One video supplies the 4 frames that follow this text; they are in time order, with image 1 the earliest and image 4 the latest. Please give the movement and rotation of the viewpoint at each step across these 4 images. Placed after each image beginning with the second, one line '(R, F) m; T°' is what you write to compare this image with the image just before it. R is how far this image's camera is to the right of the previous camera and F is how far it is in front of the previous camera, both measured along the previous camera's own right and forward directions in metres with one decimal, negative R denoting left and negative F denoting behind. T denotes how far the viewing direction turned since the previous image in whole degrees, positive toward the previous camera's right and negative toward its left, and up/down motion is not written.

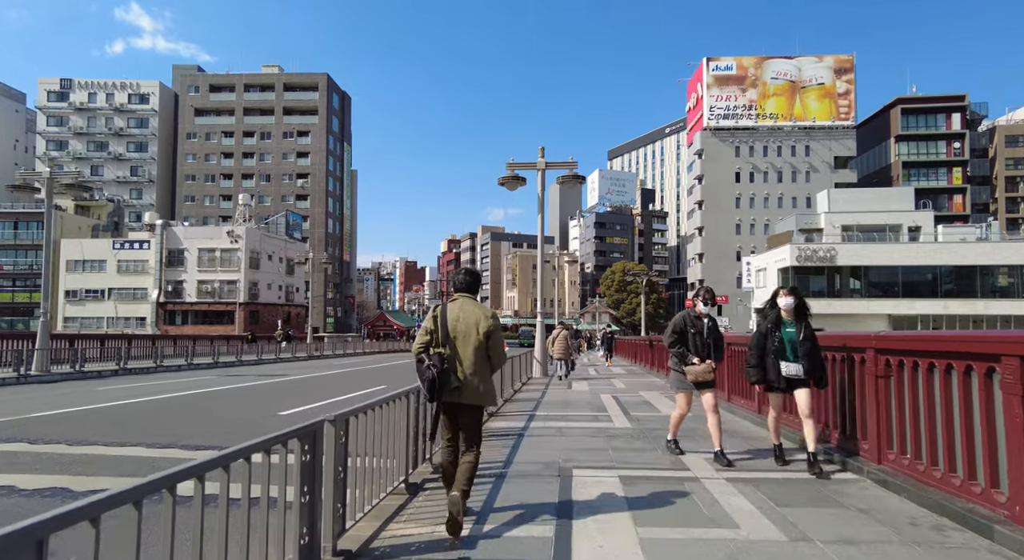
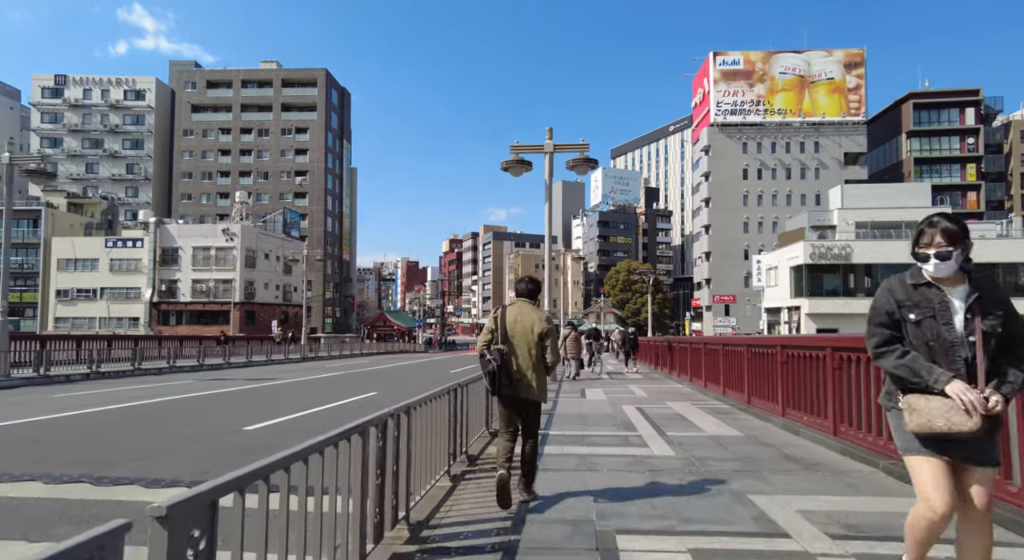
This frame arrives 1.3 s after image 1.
(-0.1, +1.5) m; 0°
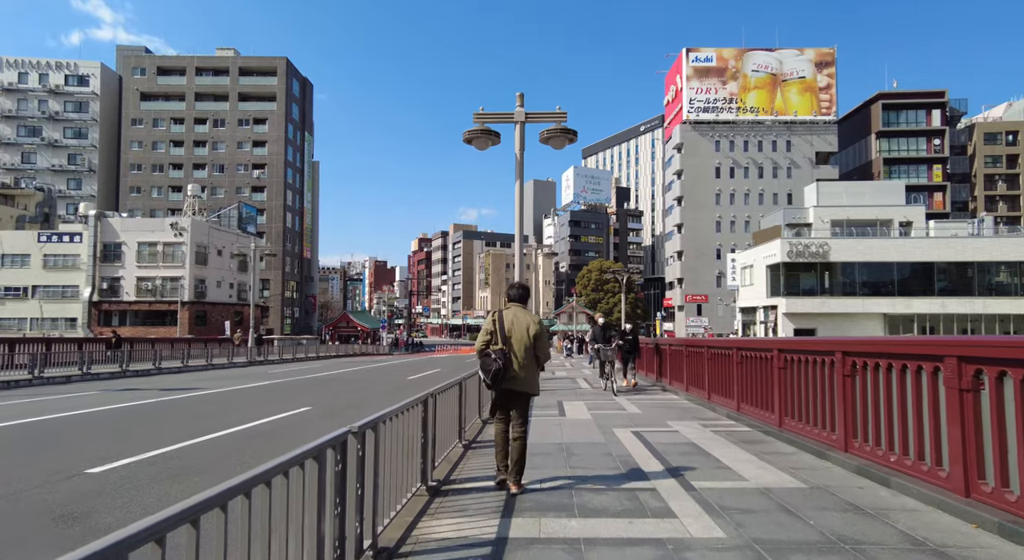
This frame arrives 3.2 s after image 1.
(+0.1, +2.2) m; +3°
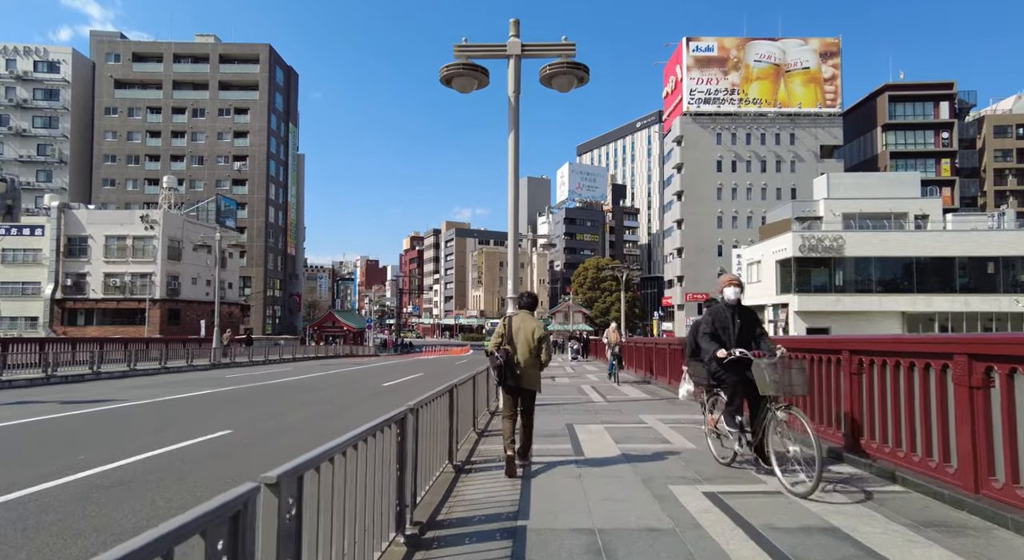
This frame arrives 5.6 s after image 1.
(0.0, +2.9) m; +1°
